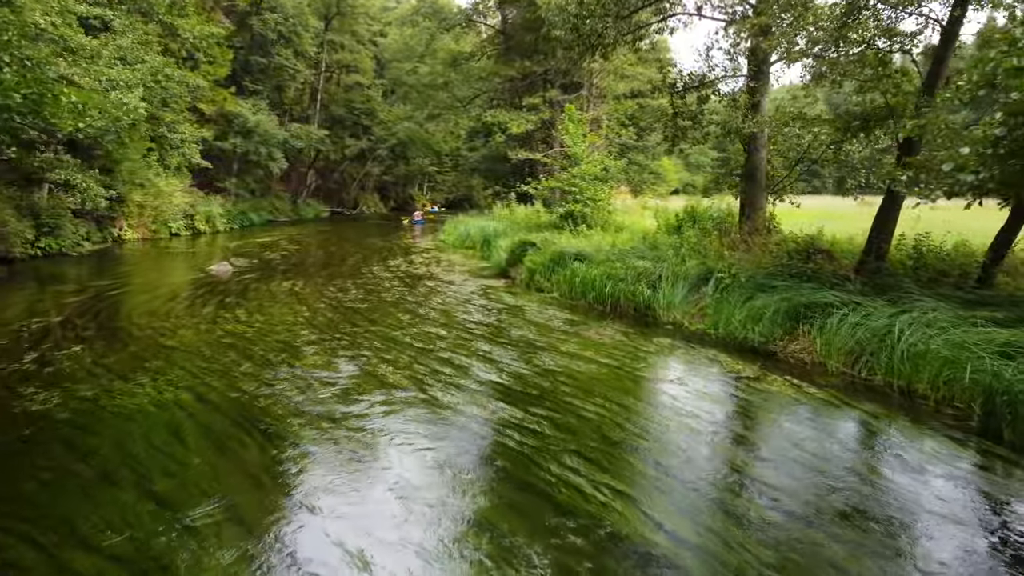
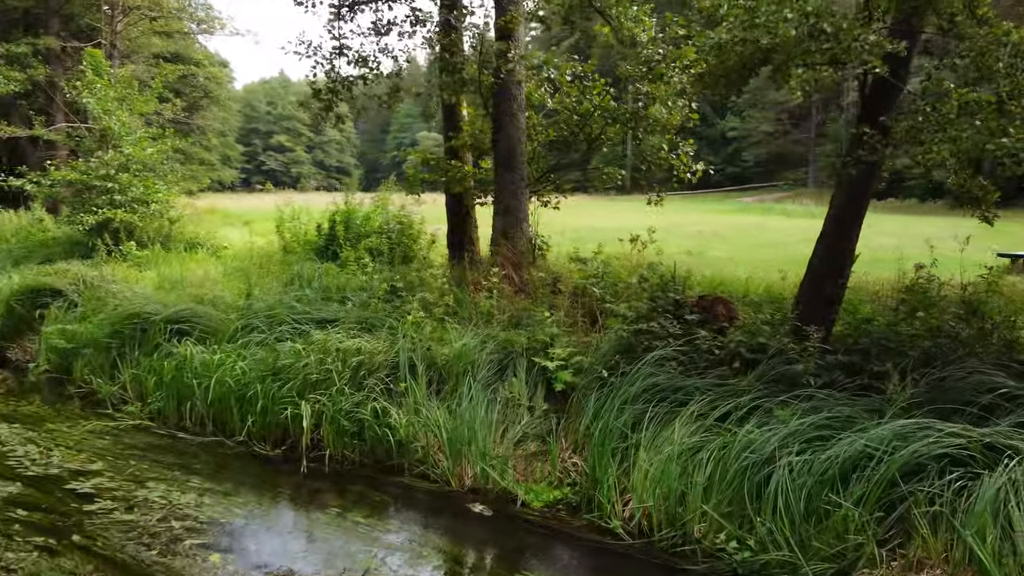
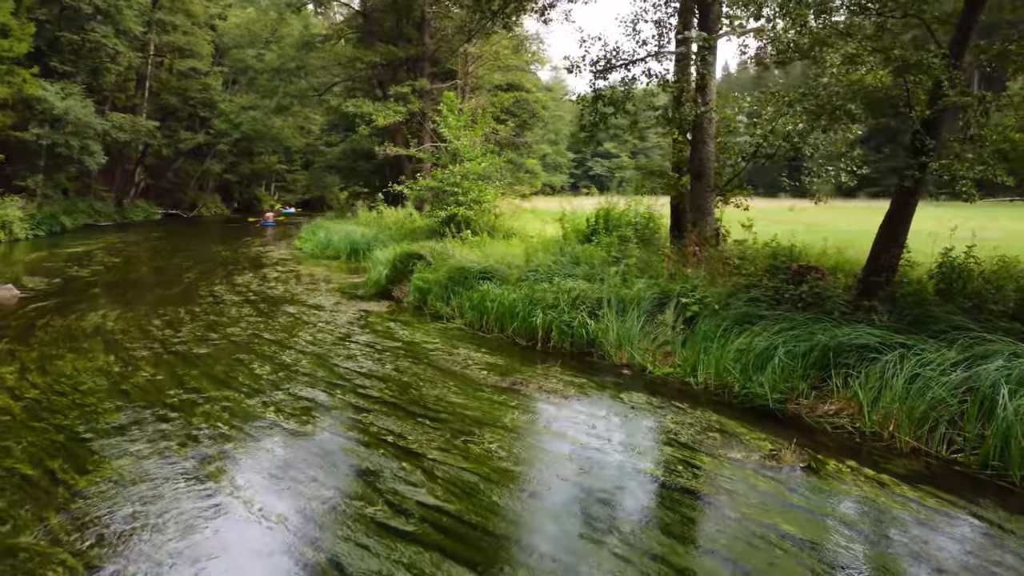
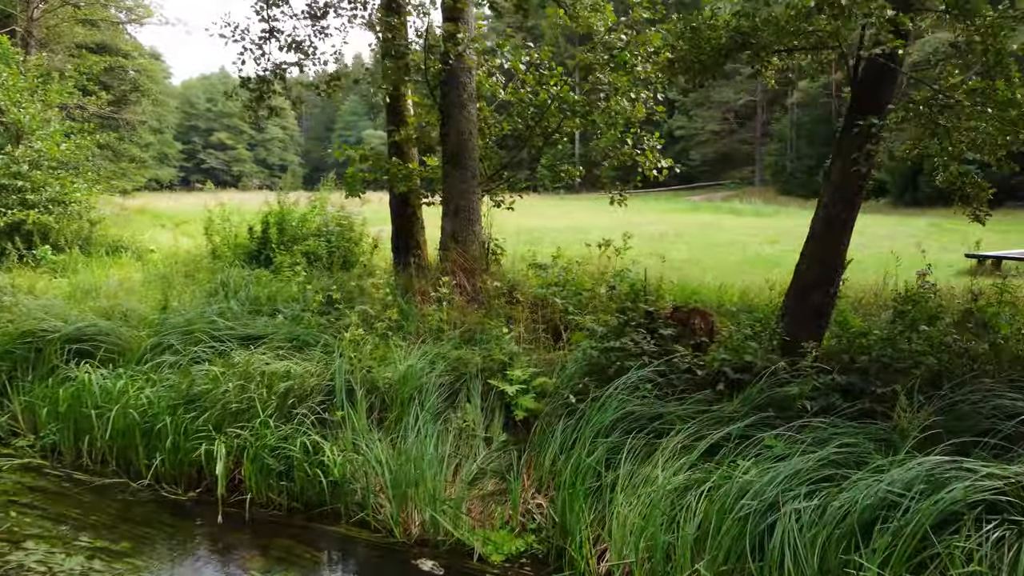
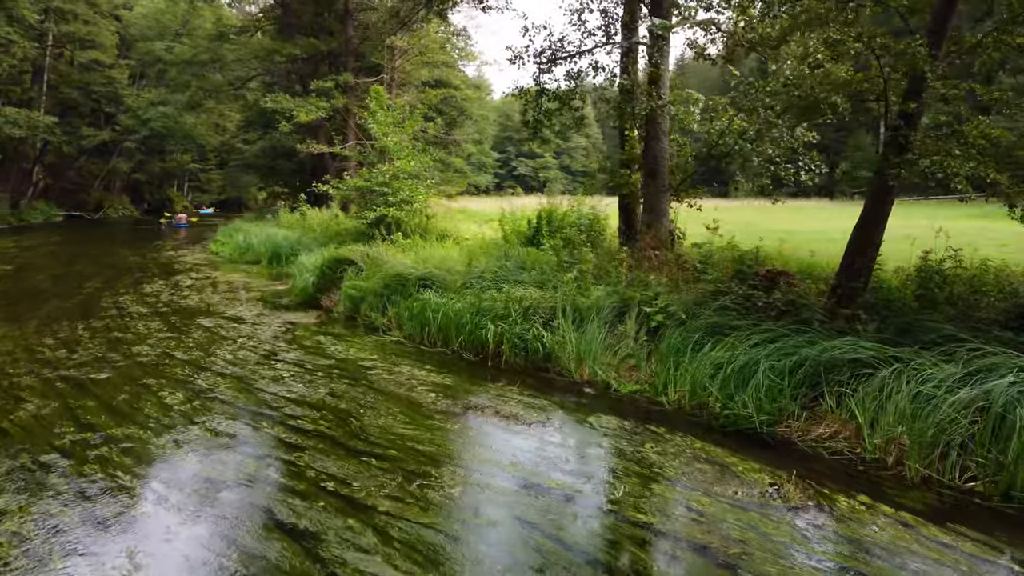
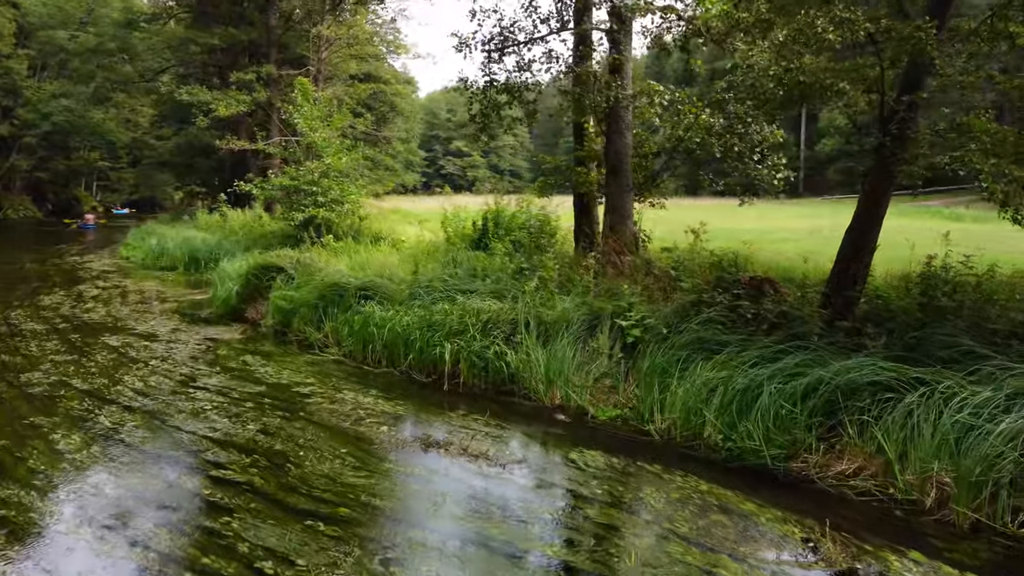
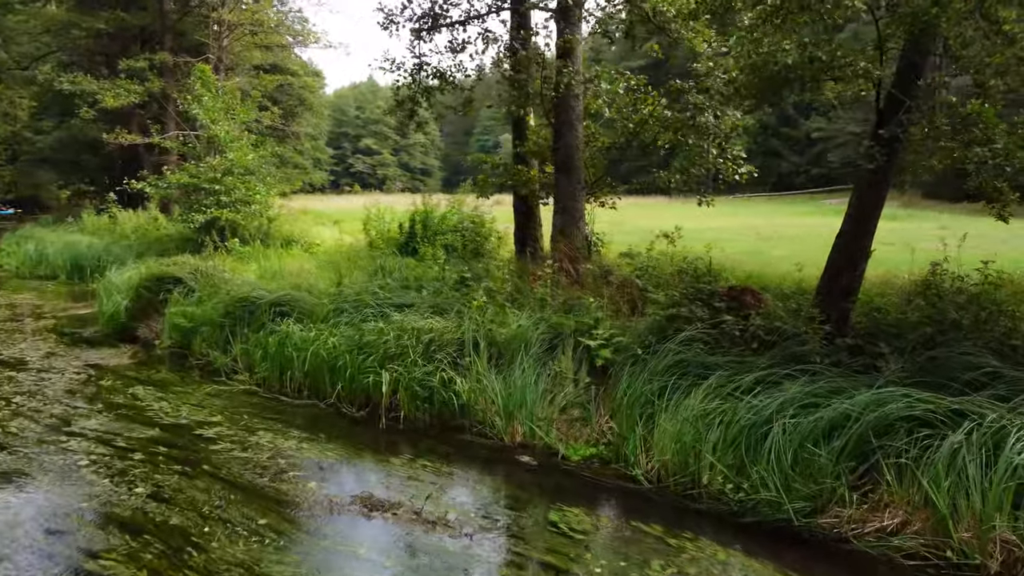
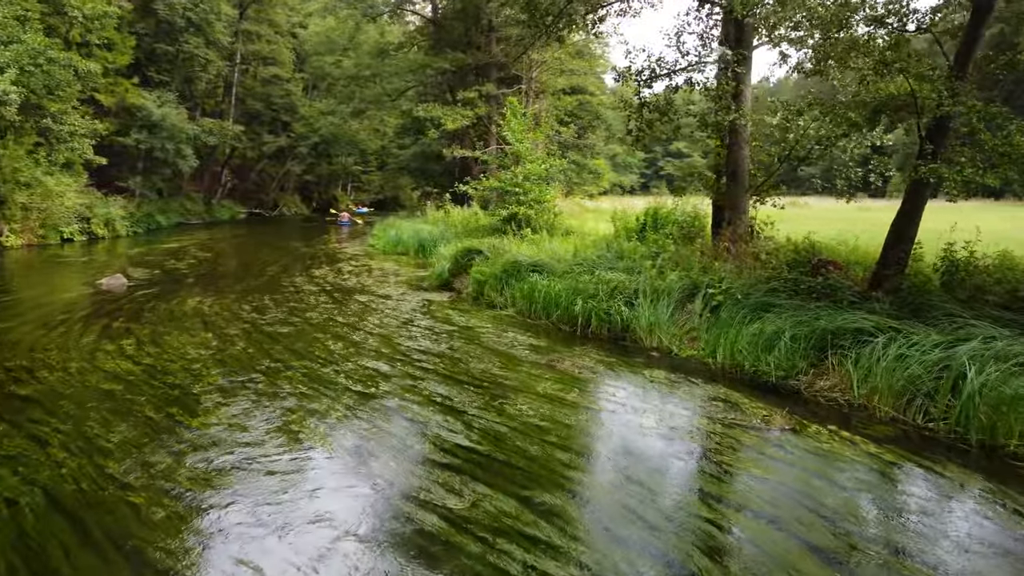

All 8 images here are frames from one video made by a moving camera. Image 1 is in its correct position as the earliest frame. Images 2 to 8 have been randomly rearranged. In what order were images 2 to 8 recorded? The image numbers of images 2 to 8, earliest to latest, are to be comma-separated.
8, 3, 5, 6, 7, 2, 4
